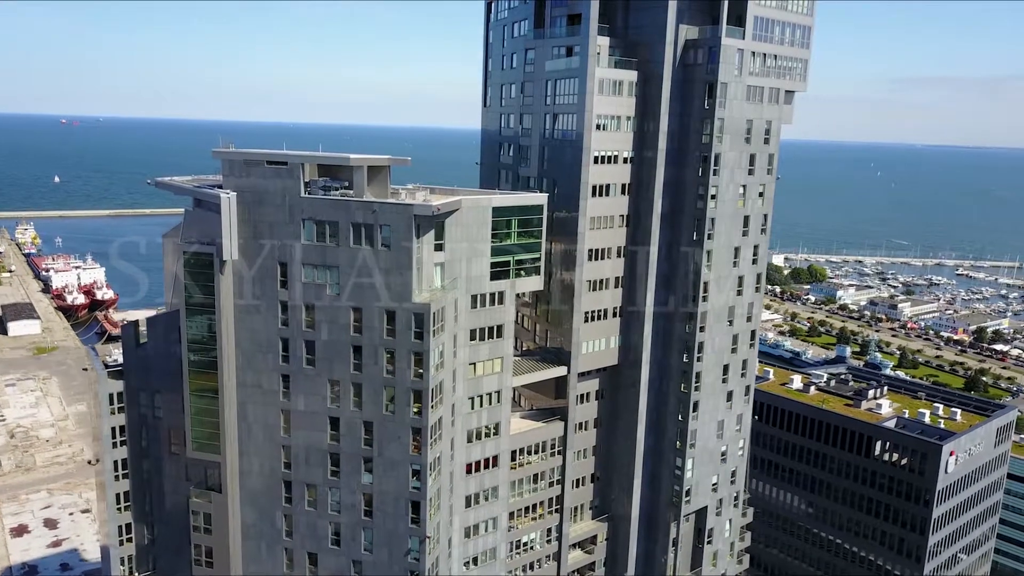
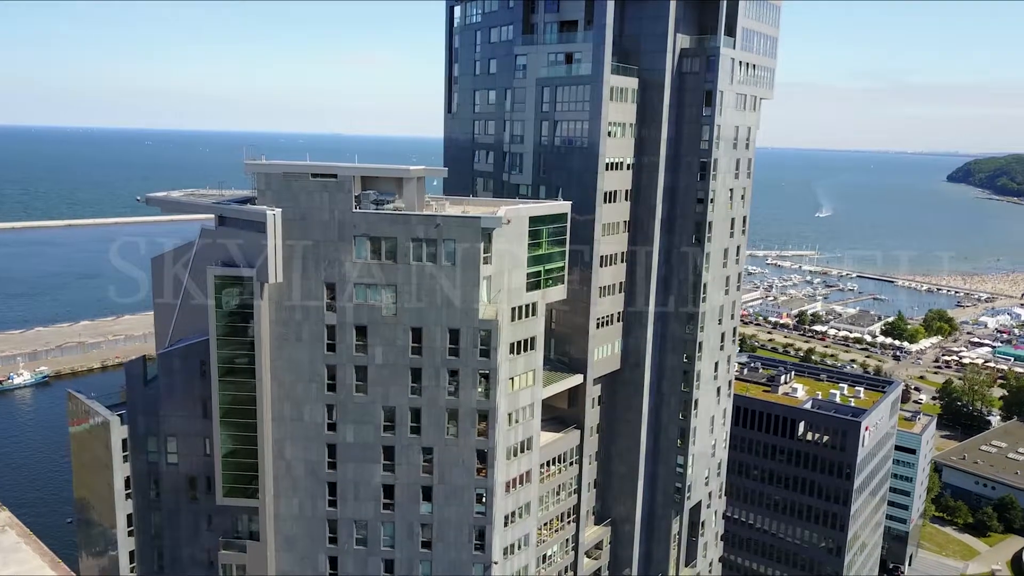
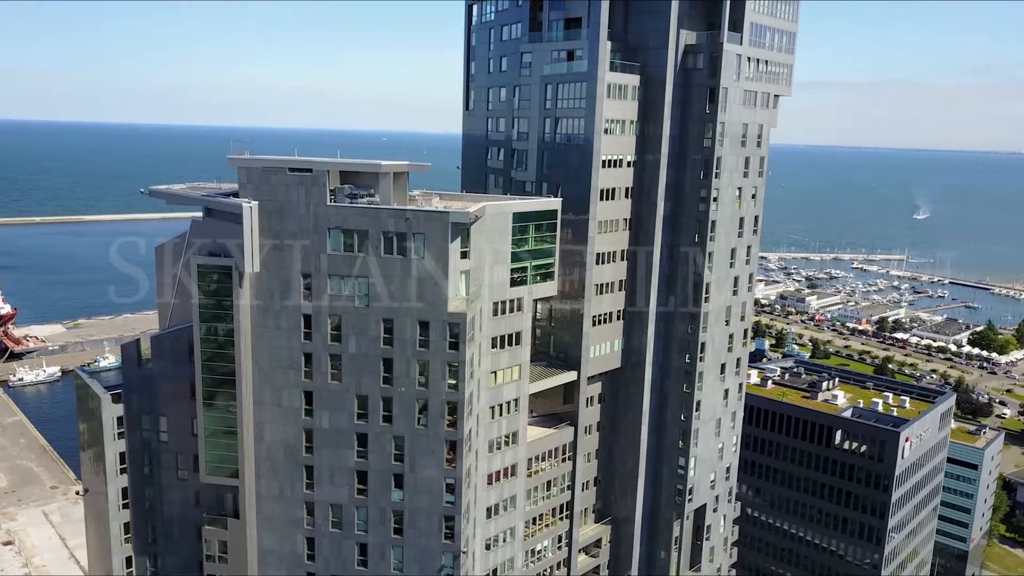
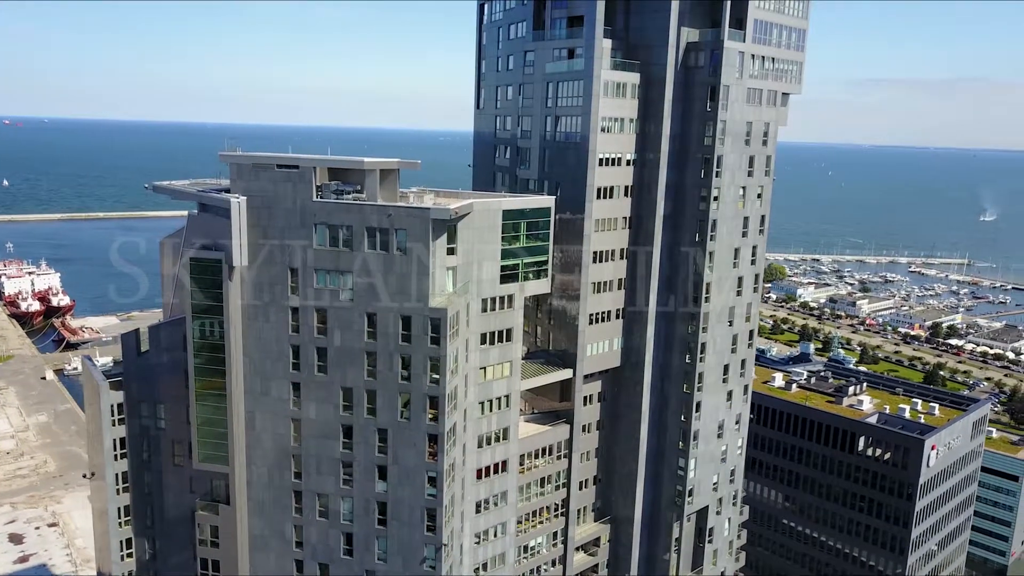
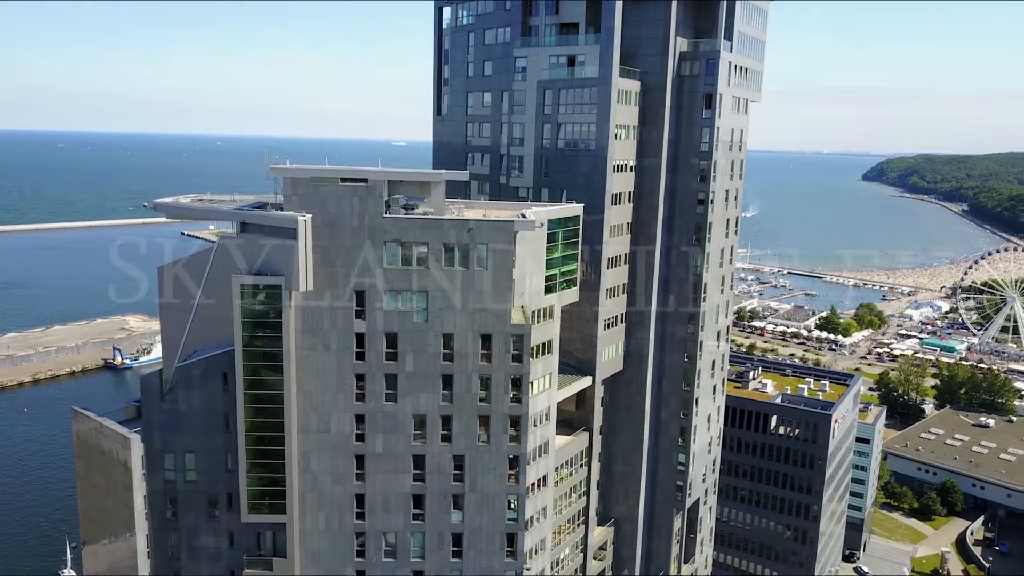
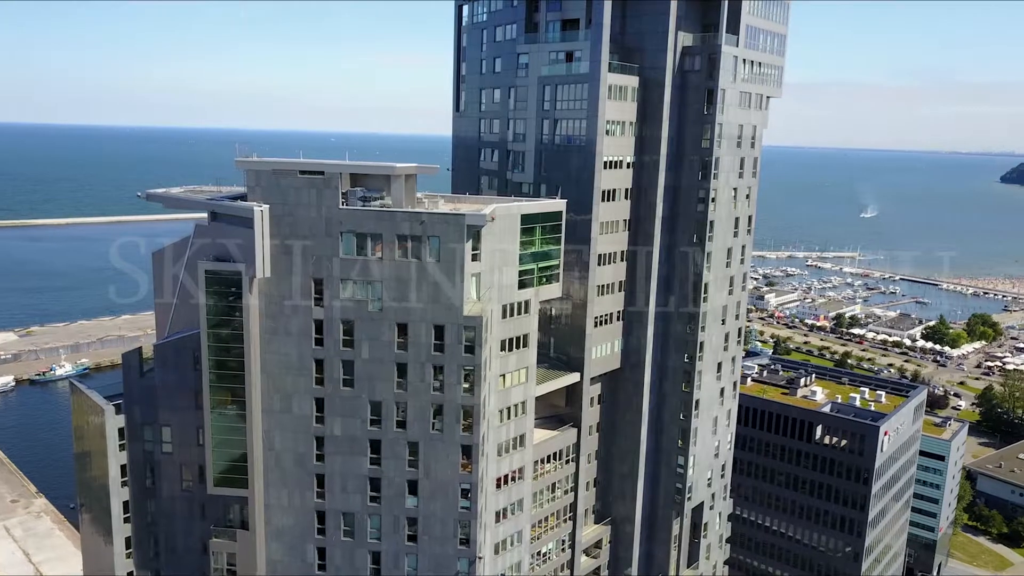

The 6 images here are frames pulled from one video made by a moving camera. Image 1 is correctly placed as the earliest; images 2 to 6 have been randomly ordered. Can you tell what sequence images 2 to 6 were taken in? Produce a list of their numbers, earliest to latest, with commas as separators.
4, 3, 6, 2, 5
